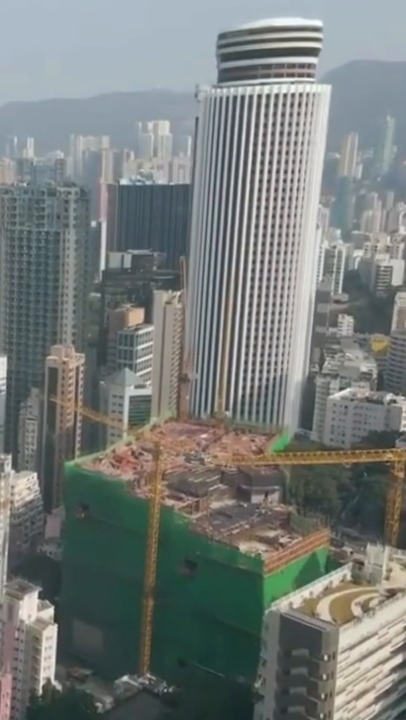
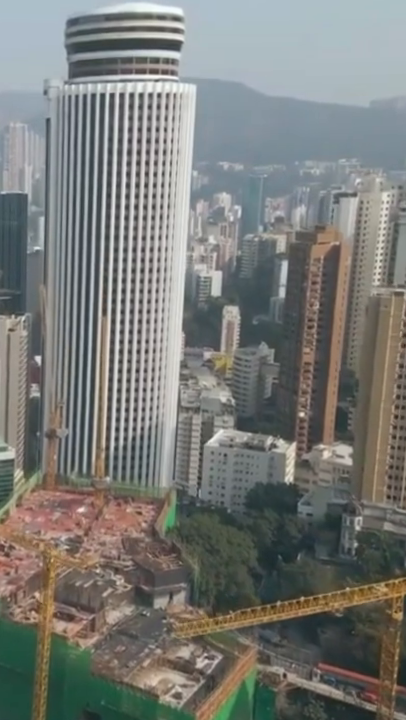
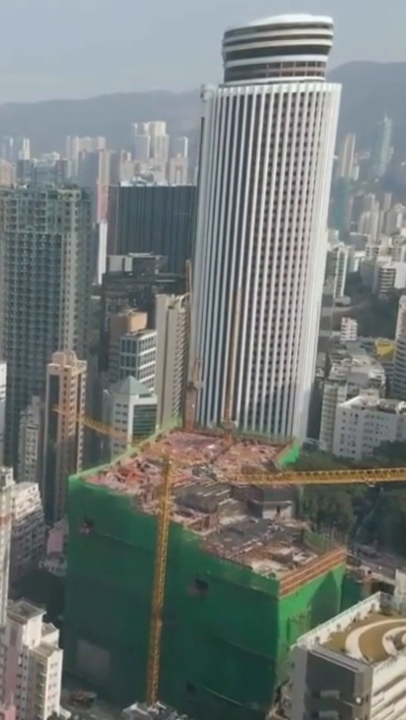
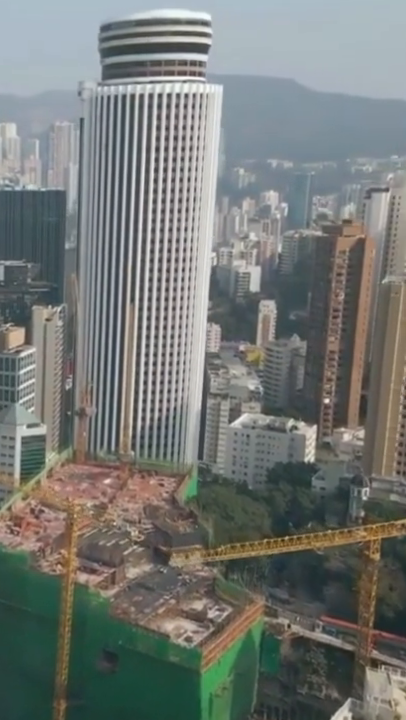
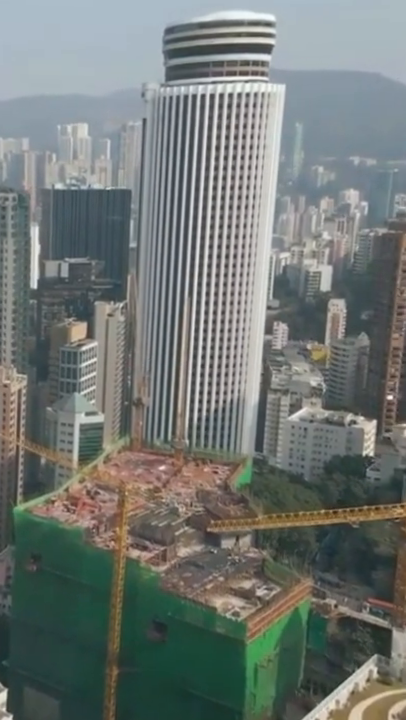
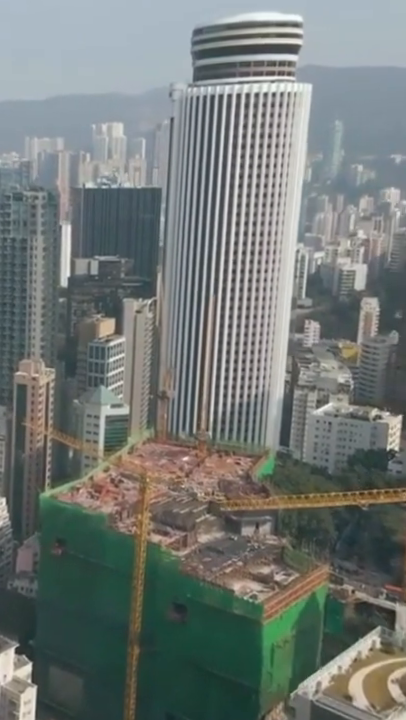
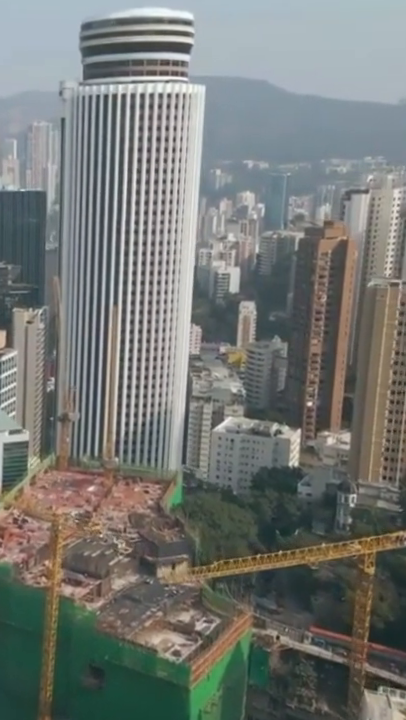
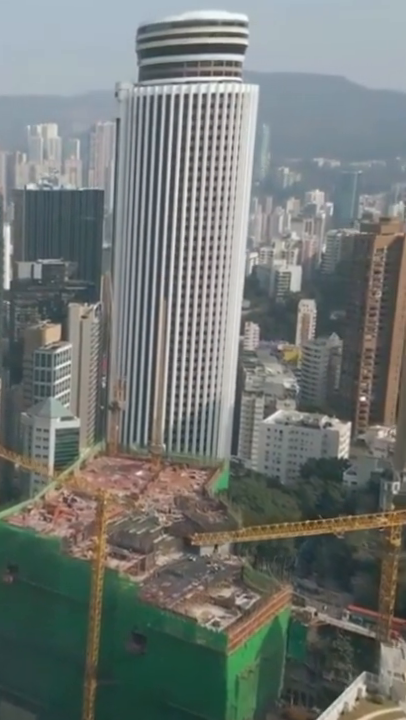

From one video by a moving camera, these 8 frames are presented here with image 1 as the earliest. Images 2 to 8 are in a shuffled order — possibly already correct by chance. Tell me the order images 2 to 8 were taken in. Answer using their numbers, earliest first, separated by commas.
3, 6, 5, 8, 4, 7, 2
